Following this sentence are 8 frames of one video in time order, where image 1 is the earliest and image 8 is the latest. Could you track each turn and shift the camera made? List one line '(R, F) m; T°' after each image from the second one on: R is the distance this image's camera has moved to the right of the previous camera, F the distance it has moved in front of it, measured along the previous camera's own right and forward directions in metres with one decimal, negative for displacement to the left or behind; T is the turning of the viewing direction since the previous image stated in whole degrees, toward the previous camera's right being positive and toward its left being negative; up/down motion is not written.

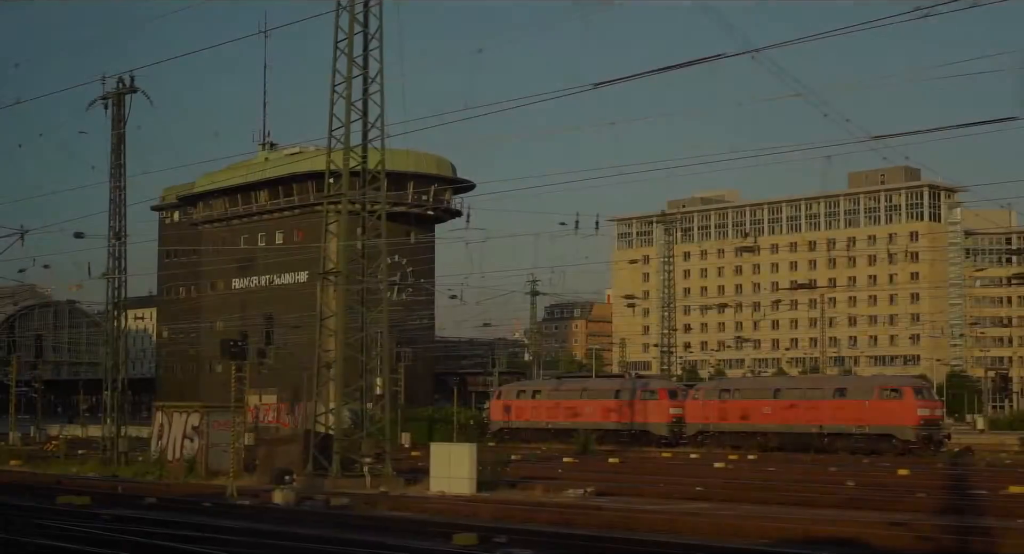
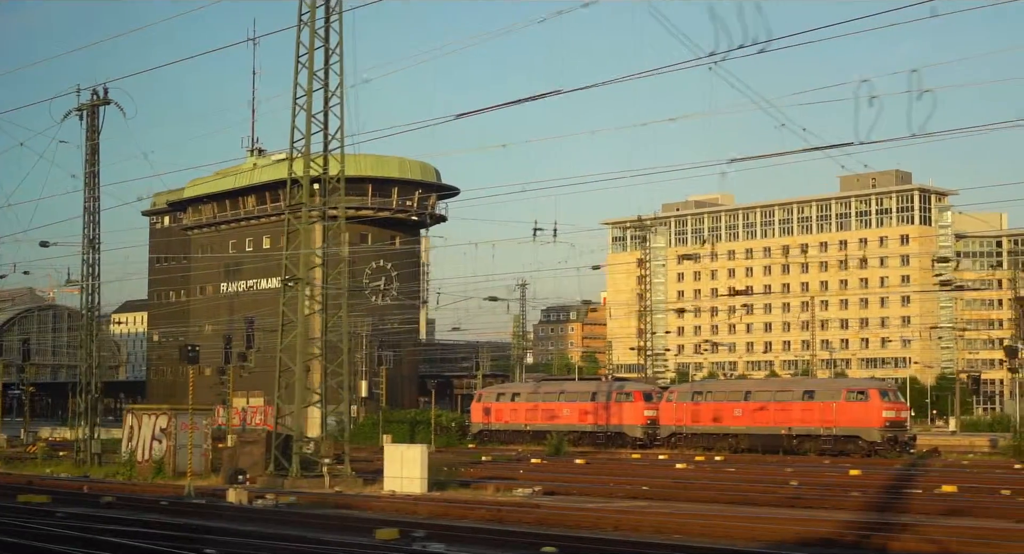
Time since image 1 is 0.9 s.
(+1.2, -0.9) m; 0°
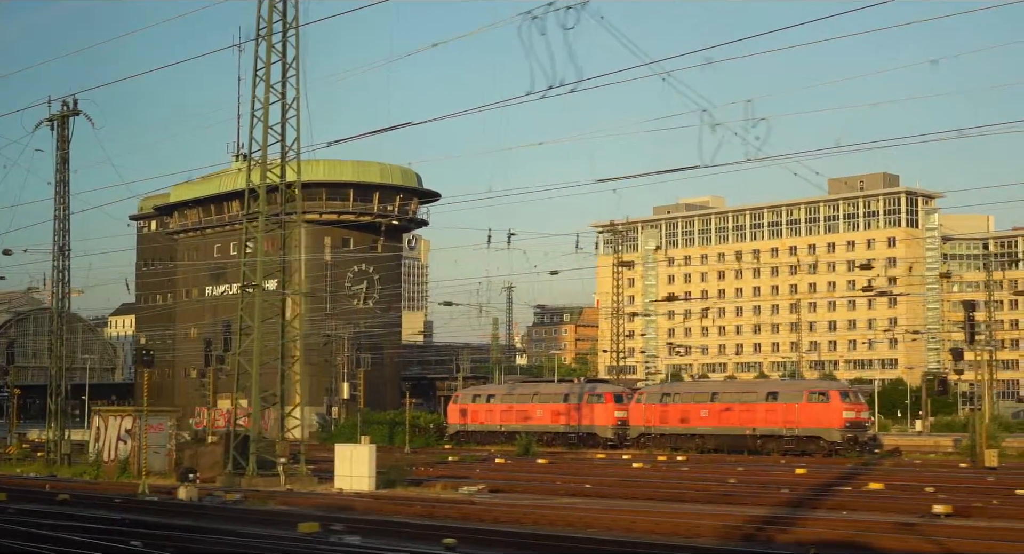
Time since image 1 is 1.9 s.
(+1.4, -1.0) m; 0°
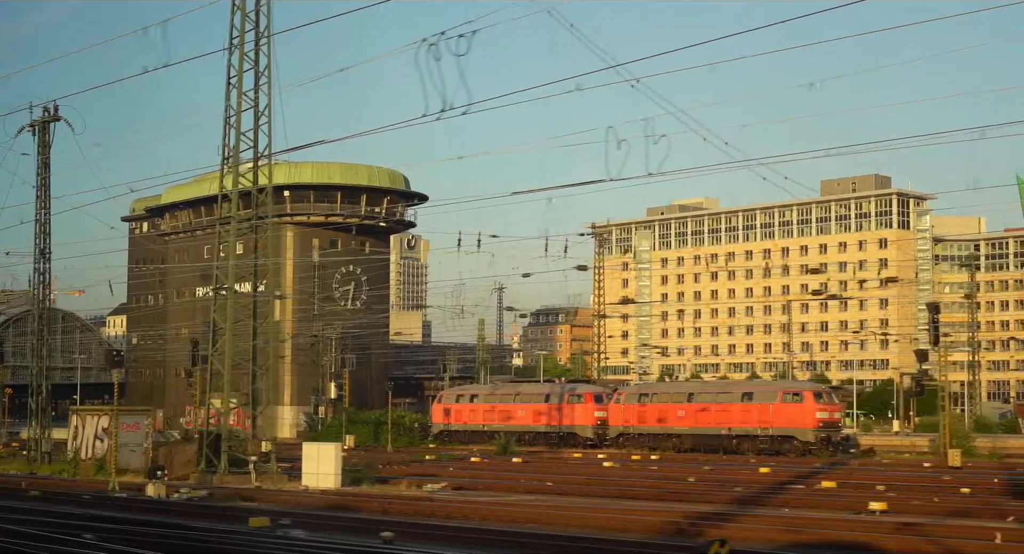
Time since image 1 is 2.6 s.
(+1.0, -0.7) m; 0°
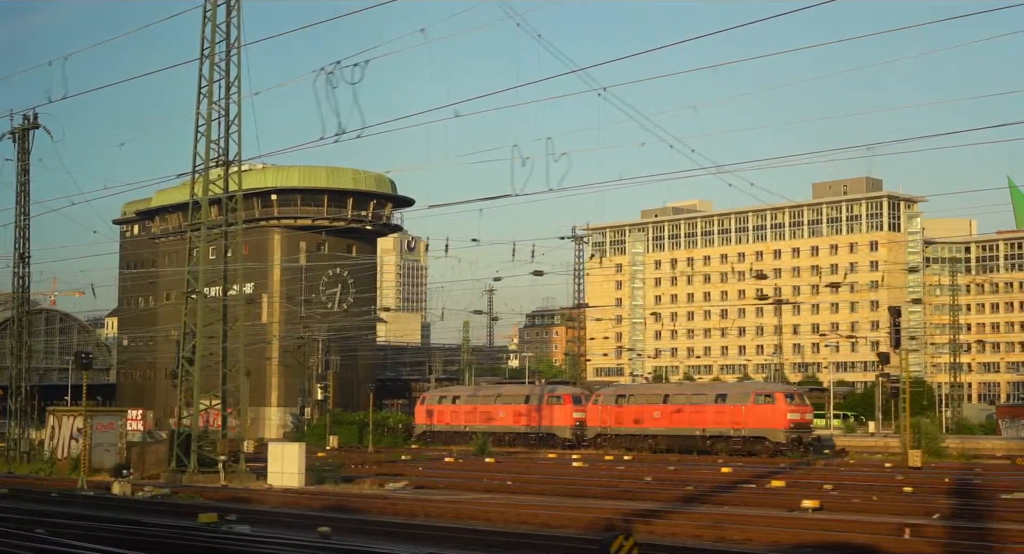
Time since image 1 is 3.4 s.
(+1.1, -0.8) m; 0°
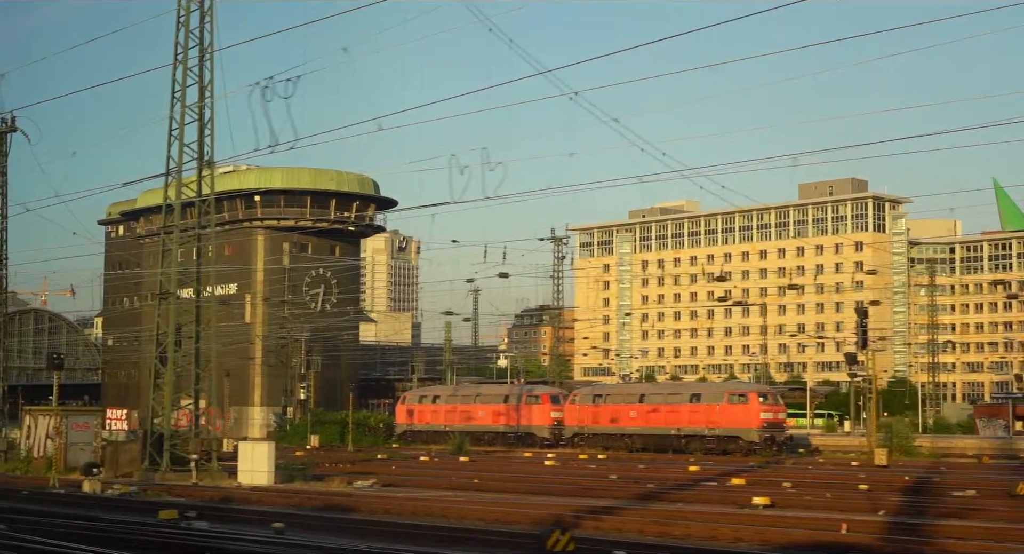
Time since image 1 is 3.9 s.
(+0.7, -0.5) m; 0°
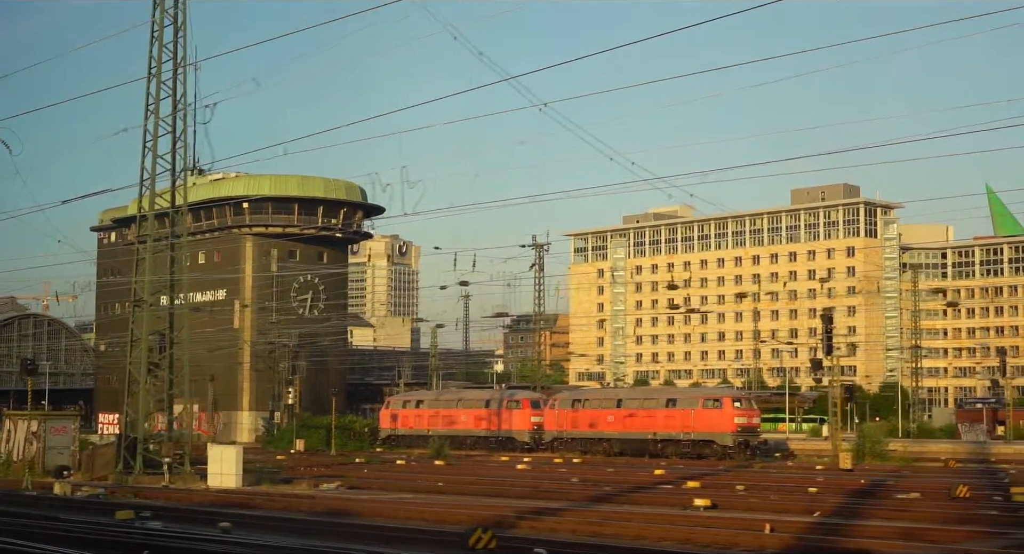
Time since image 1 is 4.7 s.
(+1.1, -0.8) m; 0°
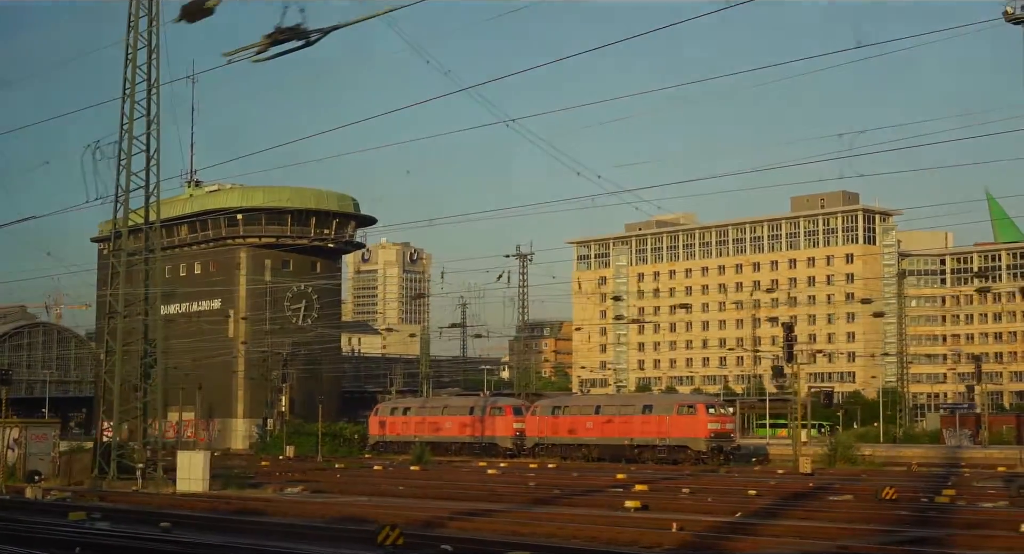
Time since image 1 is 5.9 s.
(+1.7, -1.2) m; -1°
